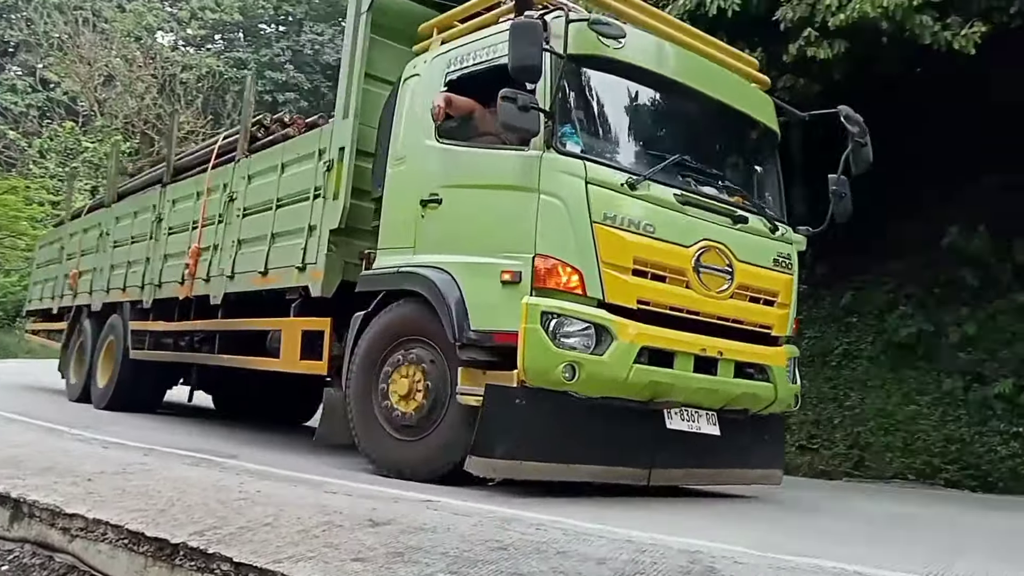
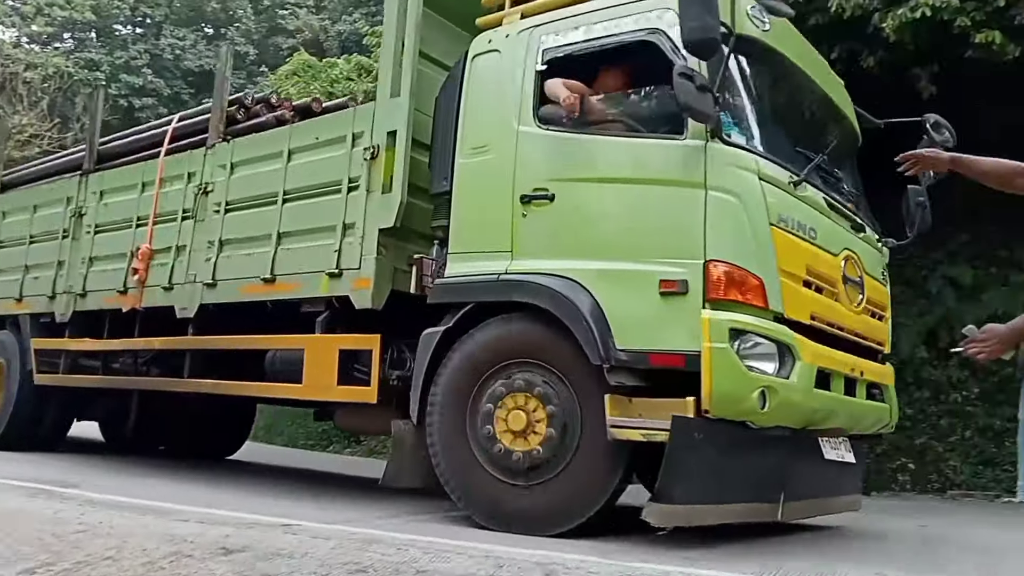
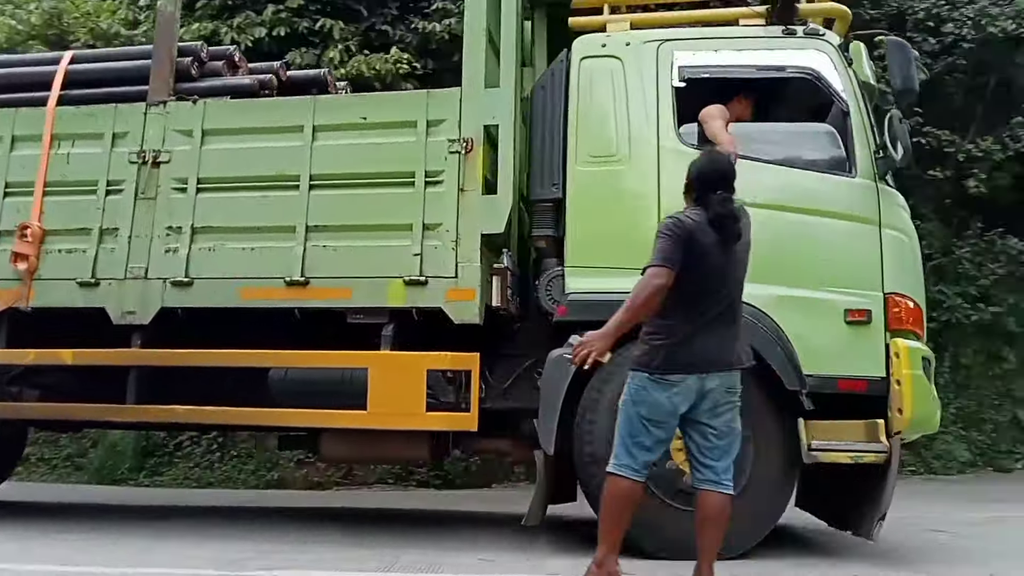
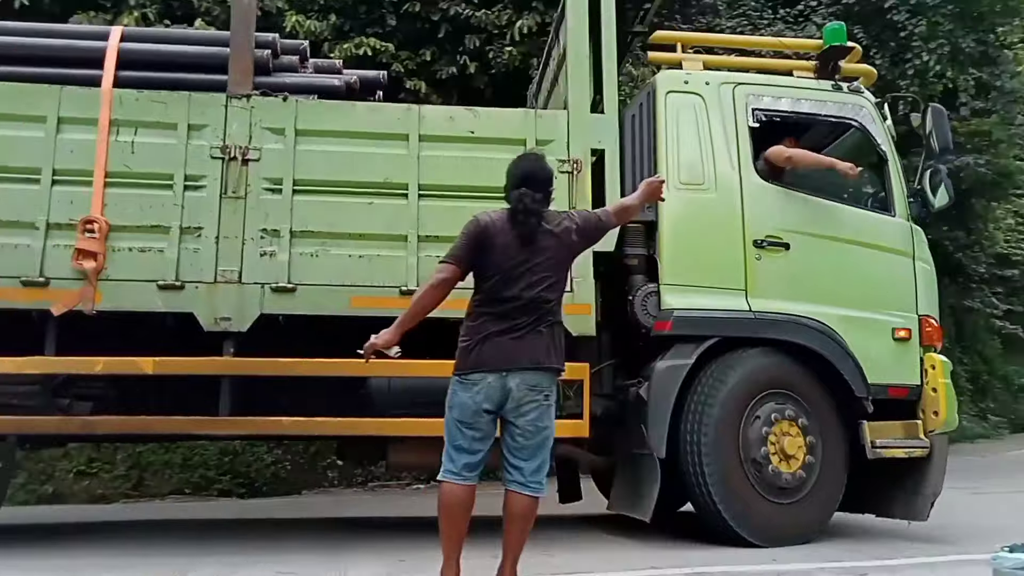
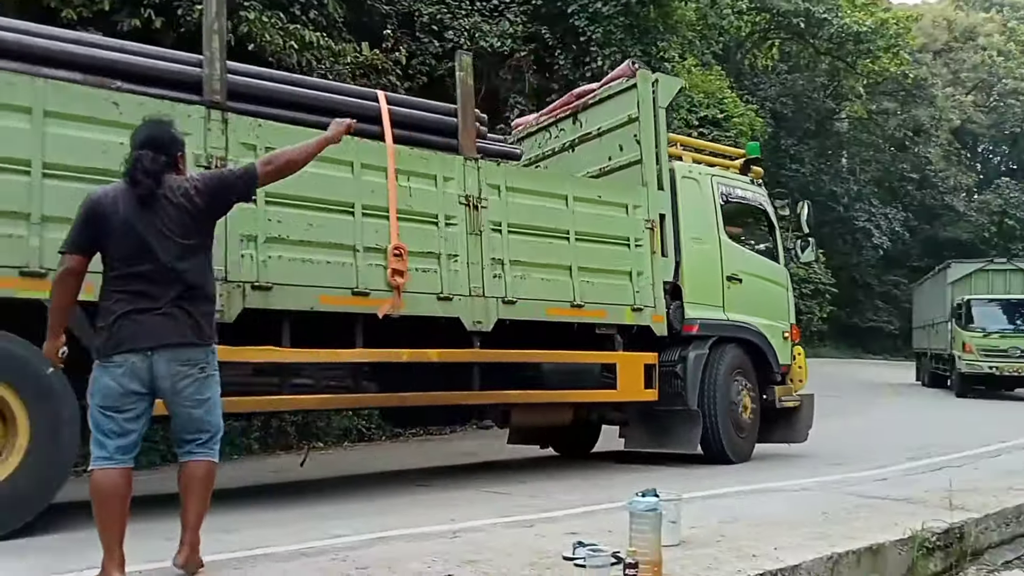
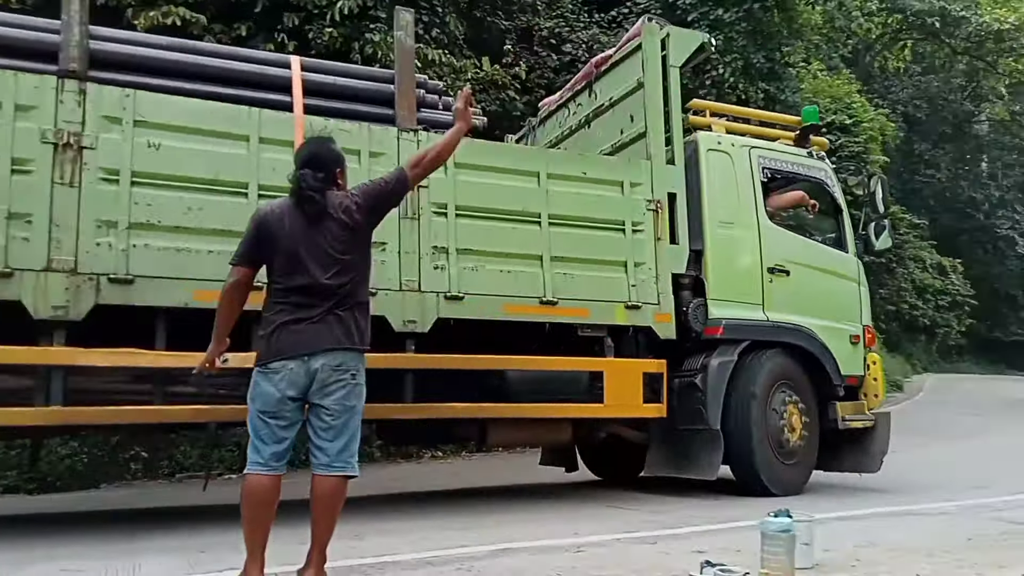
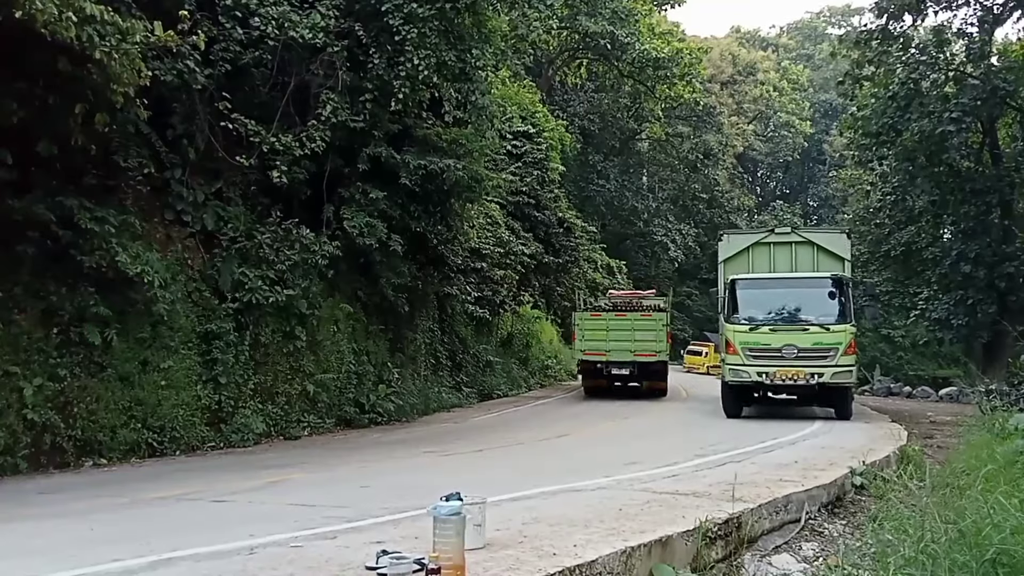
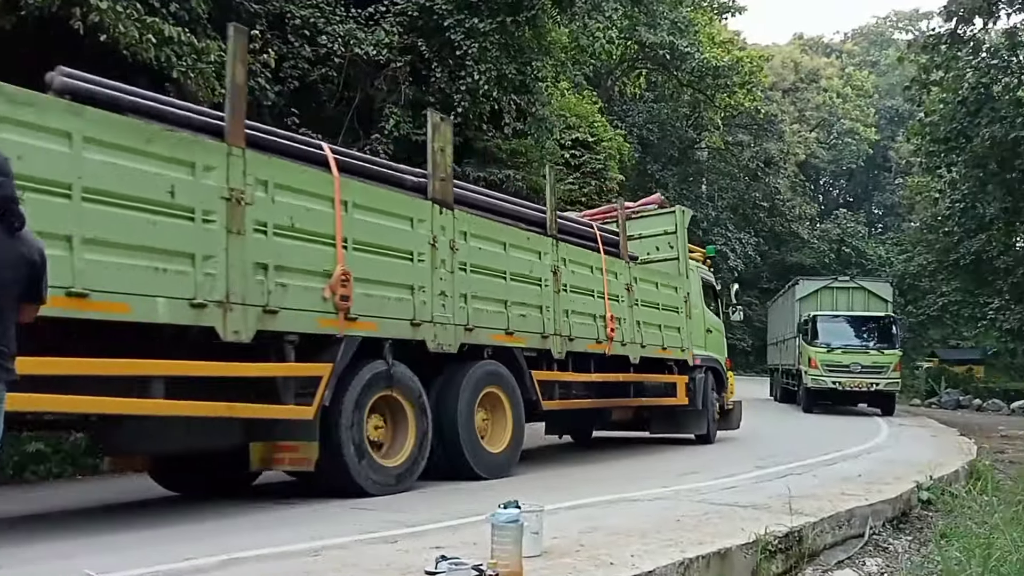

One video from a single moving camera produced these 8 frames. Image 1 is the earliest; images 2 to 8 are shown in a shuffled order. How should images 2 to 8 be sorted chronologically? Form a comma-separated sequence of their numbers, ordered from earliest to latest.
2, 3, 4, 6, 5, 8, 7
